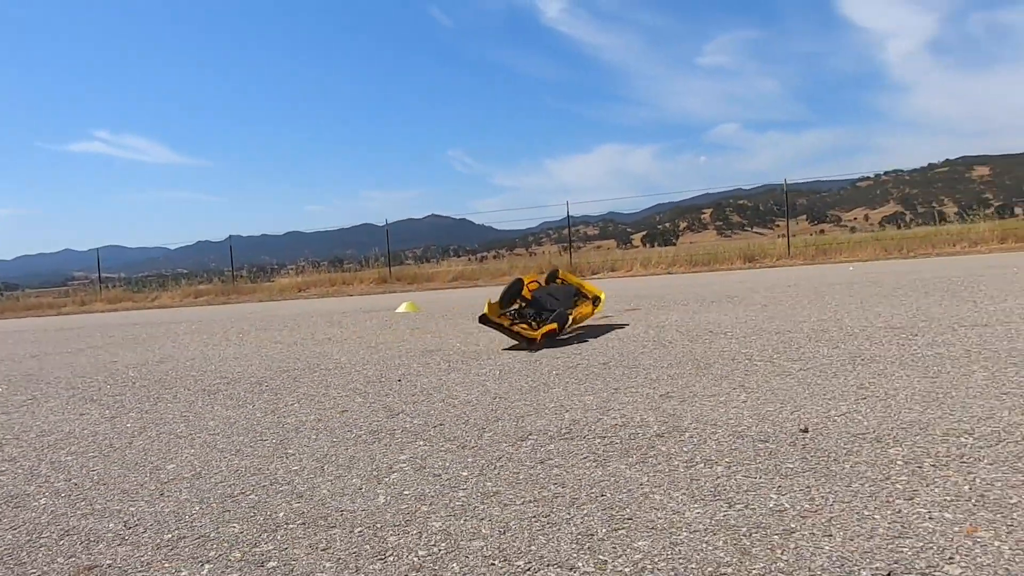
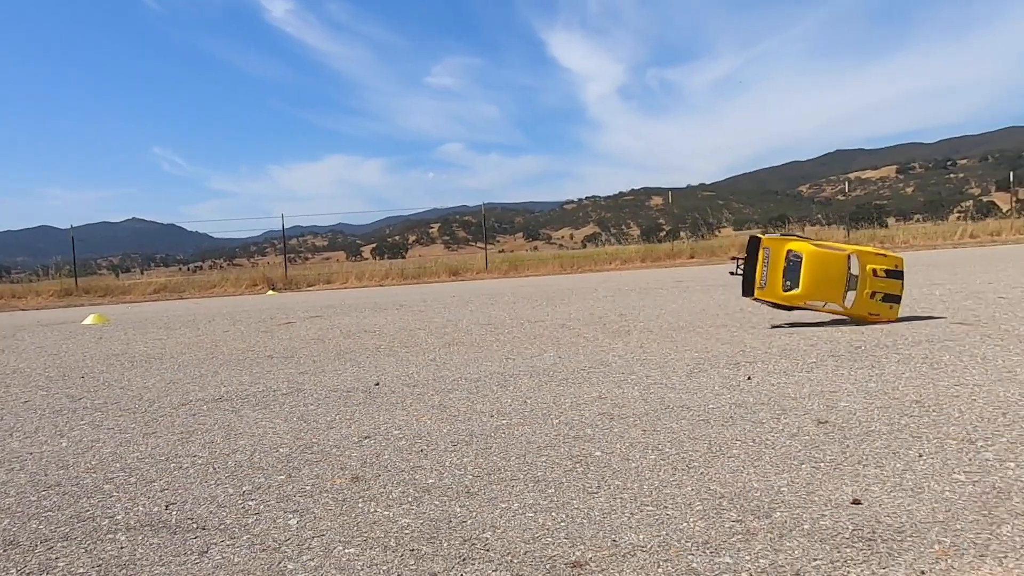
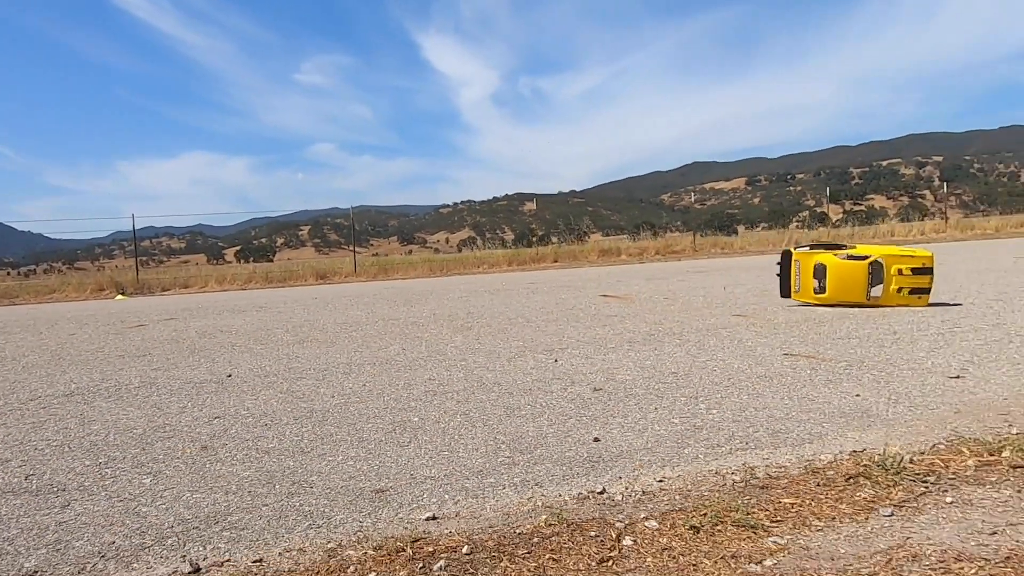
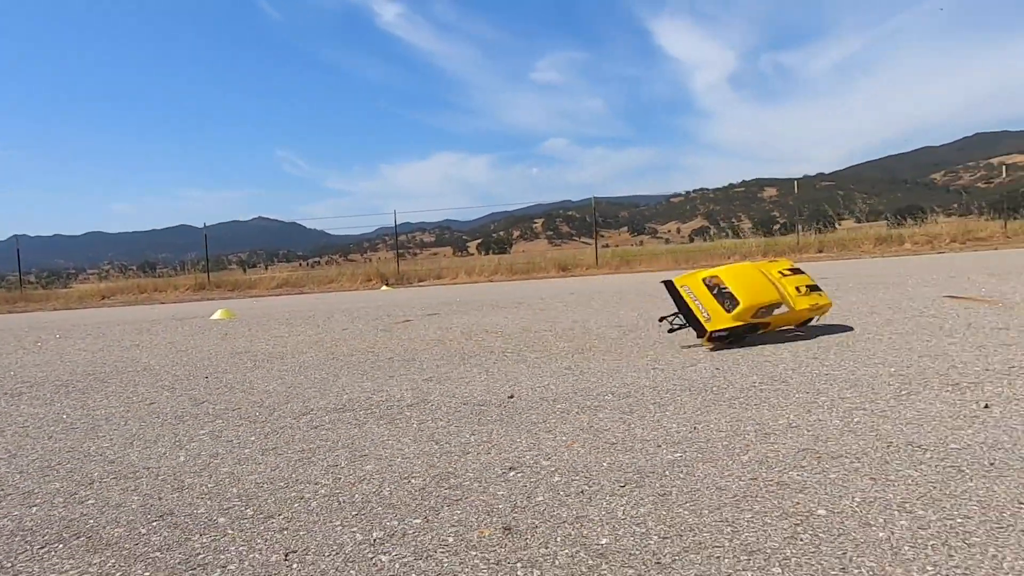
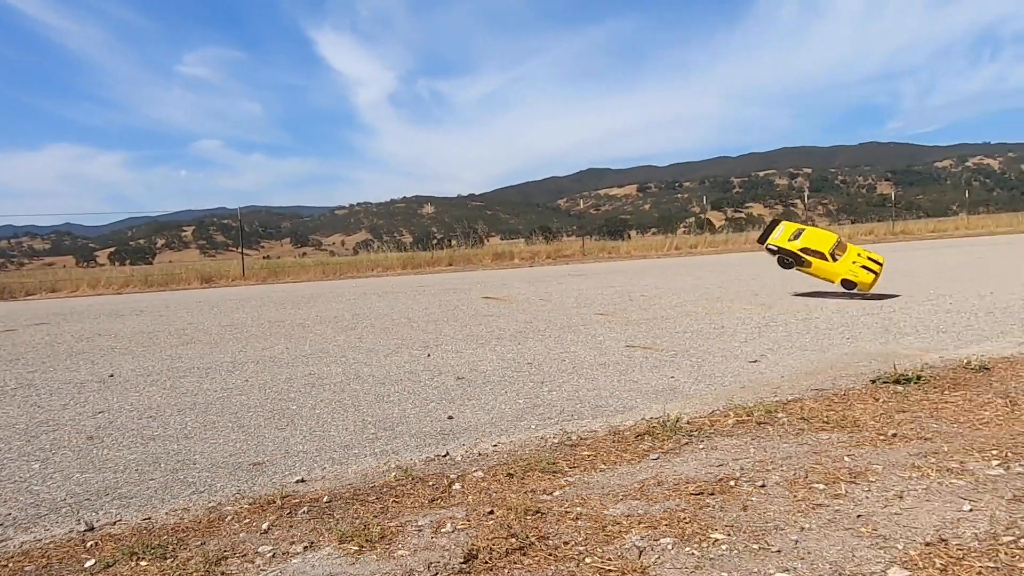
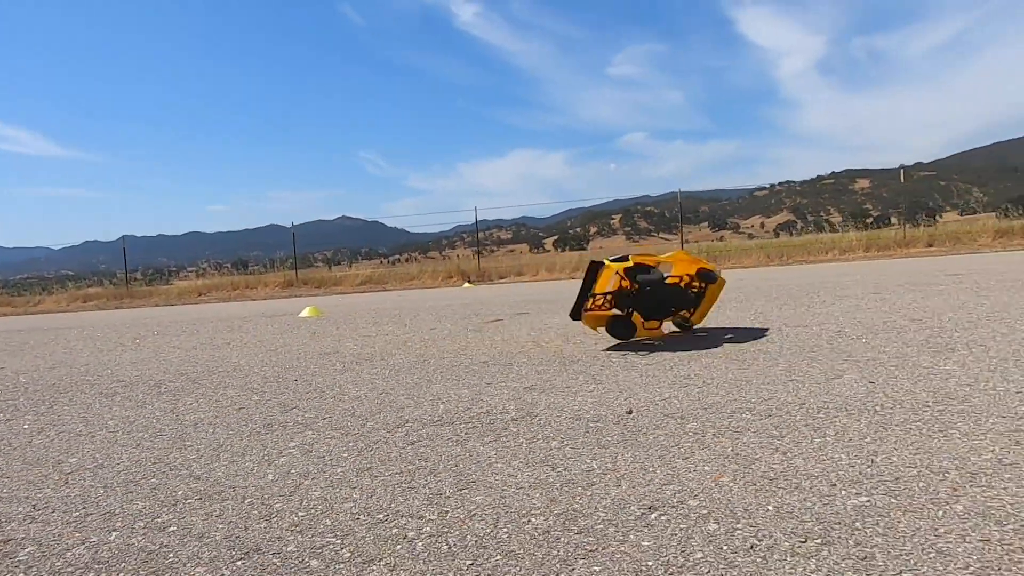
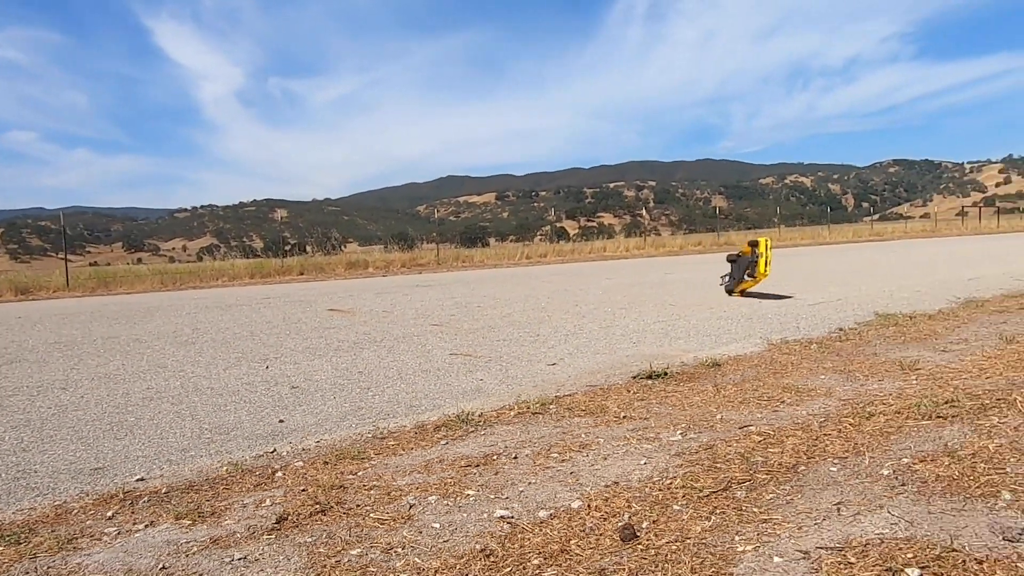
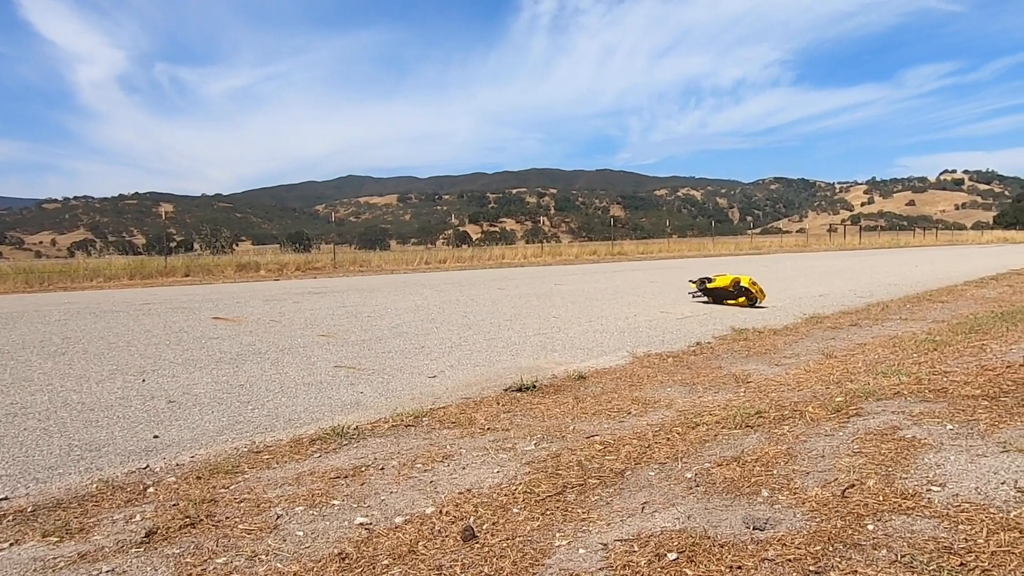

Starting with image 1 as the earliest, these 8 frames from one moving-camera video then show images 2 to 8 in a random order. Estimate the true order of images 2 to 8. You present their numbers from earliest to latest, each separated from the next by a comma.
6, 4, 2, 3, 5, 7, 8
